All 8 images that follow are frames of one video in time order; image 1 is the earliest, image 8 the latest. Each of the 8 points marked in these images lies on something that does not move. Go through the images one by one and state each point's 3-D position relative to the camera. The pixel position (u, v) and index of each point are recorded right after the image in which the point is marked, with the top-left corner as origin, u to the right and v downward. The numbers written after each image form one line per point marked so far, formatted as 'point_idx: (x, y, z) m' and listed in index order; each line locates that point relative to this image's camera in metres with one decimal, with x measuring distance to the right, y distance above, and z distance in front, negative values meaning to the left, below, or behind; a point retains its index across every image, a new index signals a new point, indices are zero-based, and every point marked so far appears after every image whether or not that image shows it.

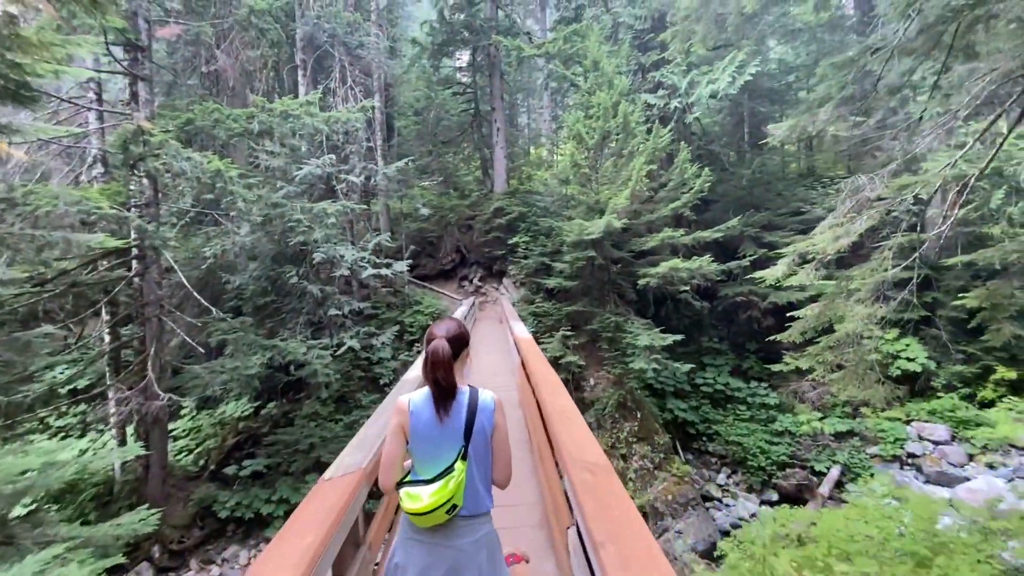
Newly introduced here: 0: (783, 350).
0: (+5.6, -1.3, +10.0) m
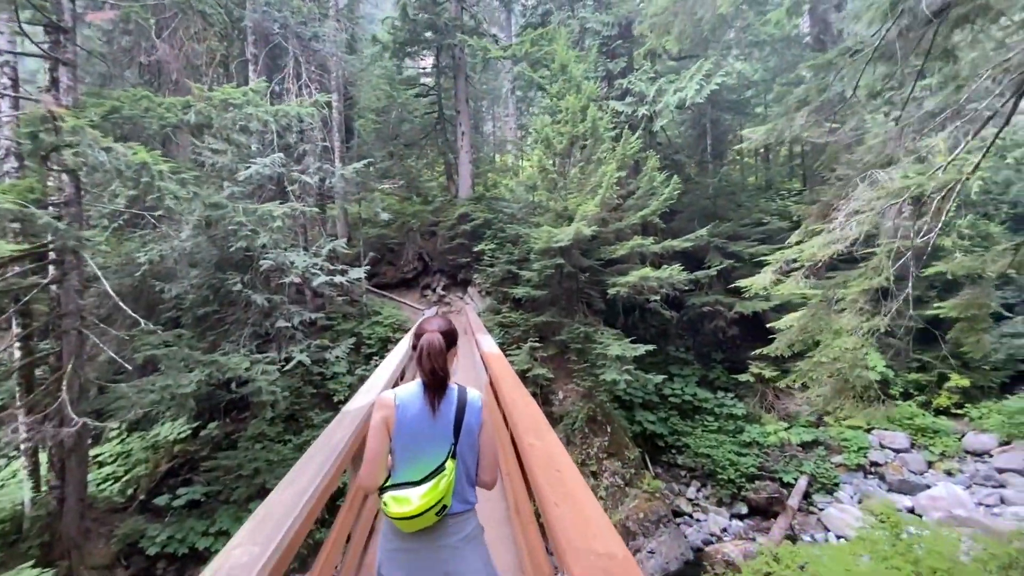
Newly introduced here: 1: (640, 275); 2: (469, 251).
0: (+4.9, -1.5, +10.0) m
1: (+1.8, +0.2, +6.9) m
2: (-1.0, +0.9, +11.0) m
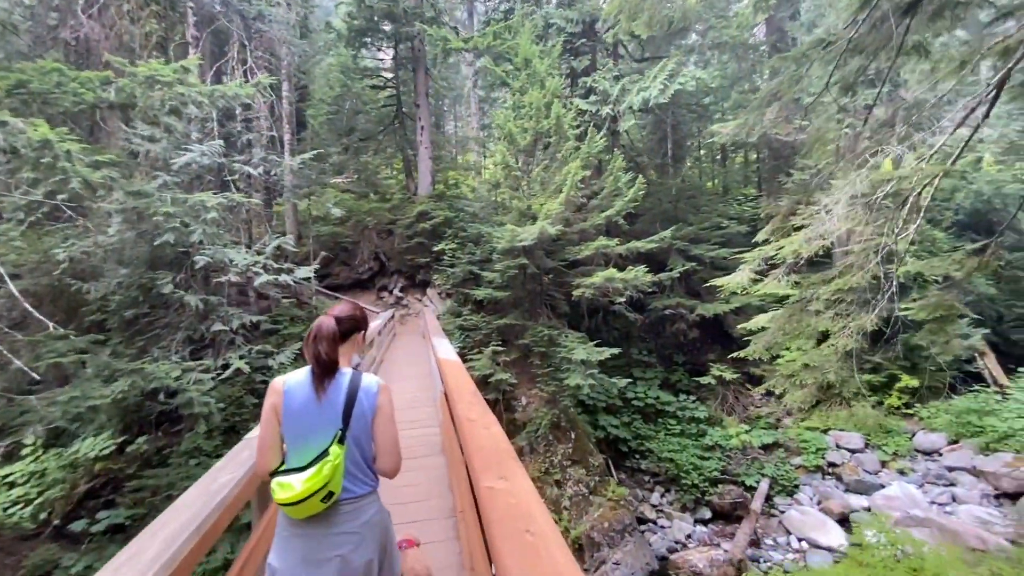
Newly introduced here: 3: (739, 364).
0: (+4.1, -1.5, +10.0) m
1: (+1.3, +0.2, +6.7) m
2: (-1.8, +0.8, +10.6) m
3: (+4.7, -1.6, +10.0) m
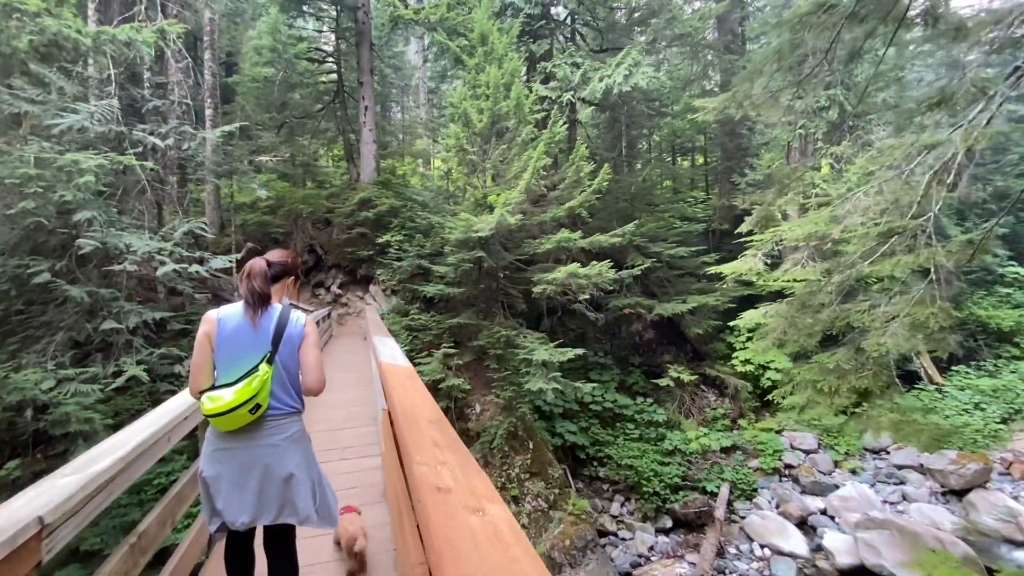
0: (+3.1, -1.5, +9.8) m
1: (+0.7, +0.2, +6.2) m
2: (-2.8, +0.9, +9.7) m
3: (+3.7, -1.6, +9.9) m
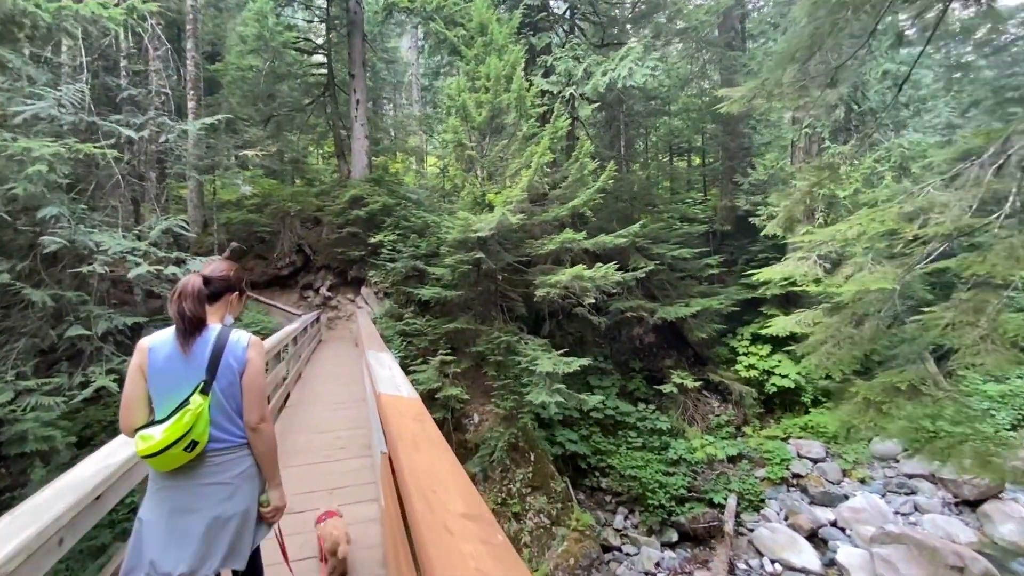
0: (+3.0, -1.6, +9.5) m
1: (+0.7, +0.2, +5.9) m
2: (-2.8, +0.8, +9.3) m
3: (+3.6, -1.6, +9.6) m
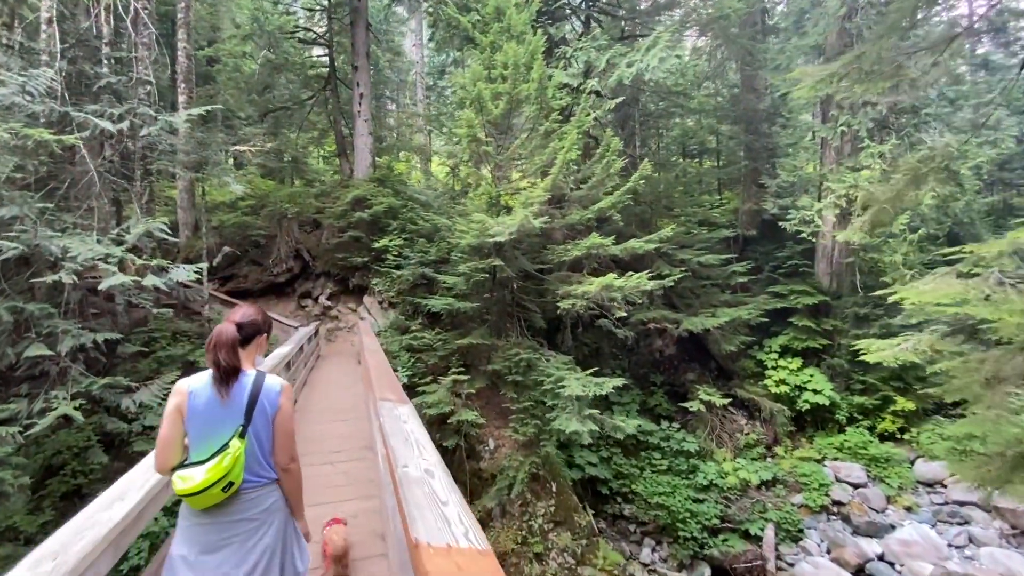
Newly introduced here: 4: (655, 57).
0: (+3.3, -1.7, +8.9) m
1: (+1.0, +0.1, +5.3) m
2: (-2.6, +0.7, +8.7) m
3: (+3.9, -1.8, +9.0) m
4: (+2.0, +3.2, +6.8) m
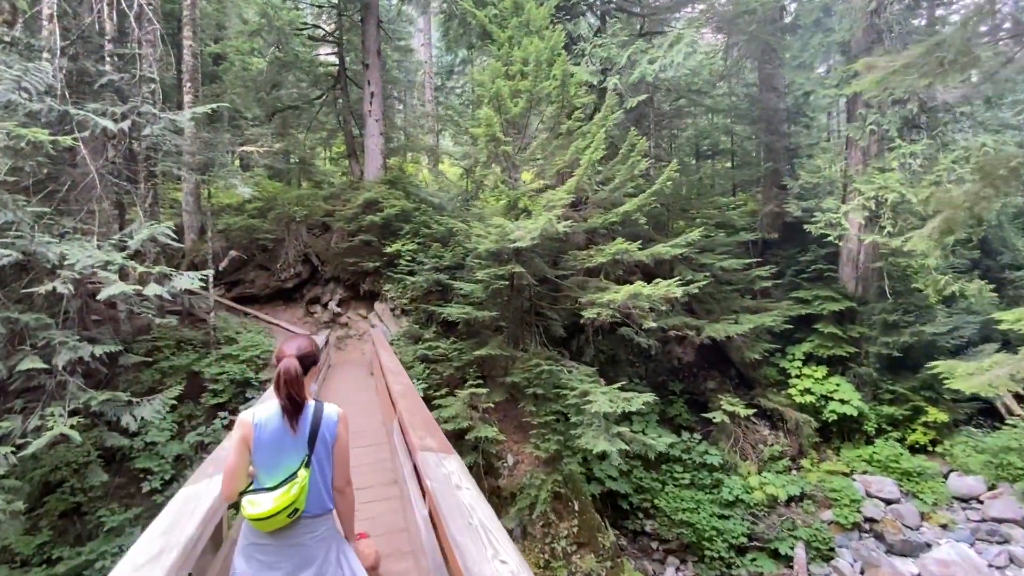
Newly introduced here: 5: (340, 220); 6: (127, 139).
0: (+3.5, -1.8, +8.6) m
1: (+1.2, 0.0, +5.0) m
2: (-2.4, +0.6, +8.4) m
3: (+4.1, -1.9, +8.6) m
4: (+2.2, +3.1, +6.5) m
5: (-3.0, +1.2, +8.5) m
6: (-4.2, +1.6, +5.3) m
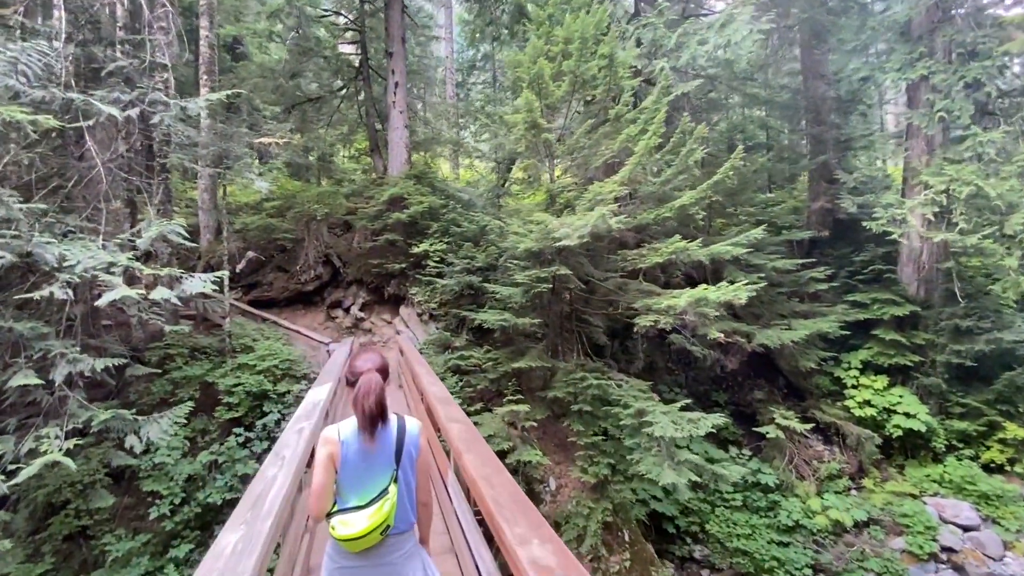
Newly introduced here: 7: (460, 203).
0: (+4.0, -1.9, +7.9) m
1: (+1.6, -0.1, +4.4) m
2: (-1.8, +0.6, +8.0) m
3: (+4.6, -1.9, +8.0) m
4: (+2.7, +3.1, +5.9) m
5: (-2.5, +1.2, +8.1) m
6: (-3.8, +1.6, +4.9) m
7: (-0.8, +1.2, +6.8) m
